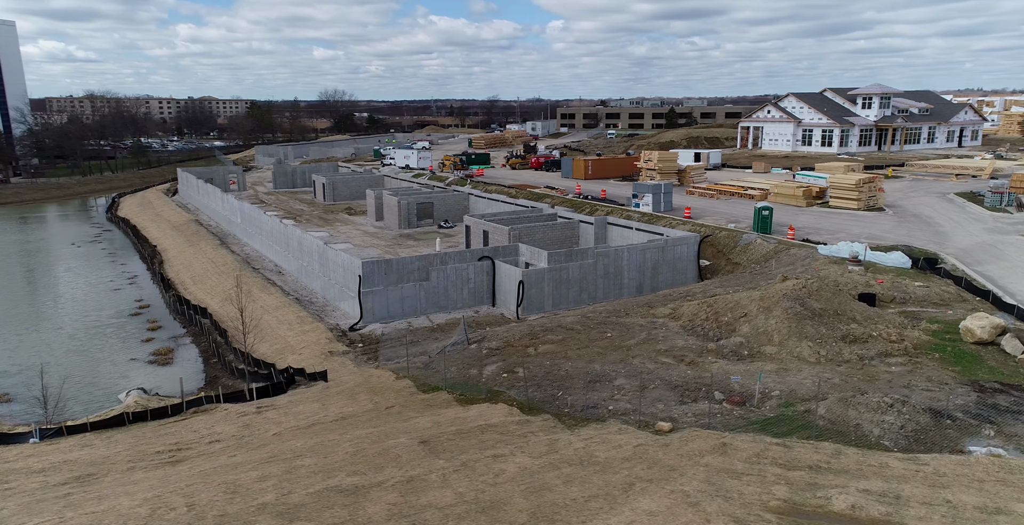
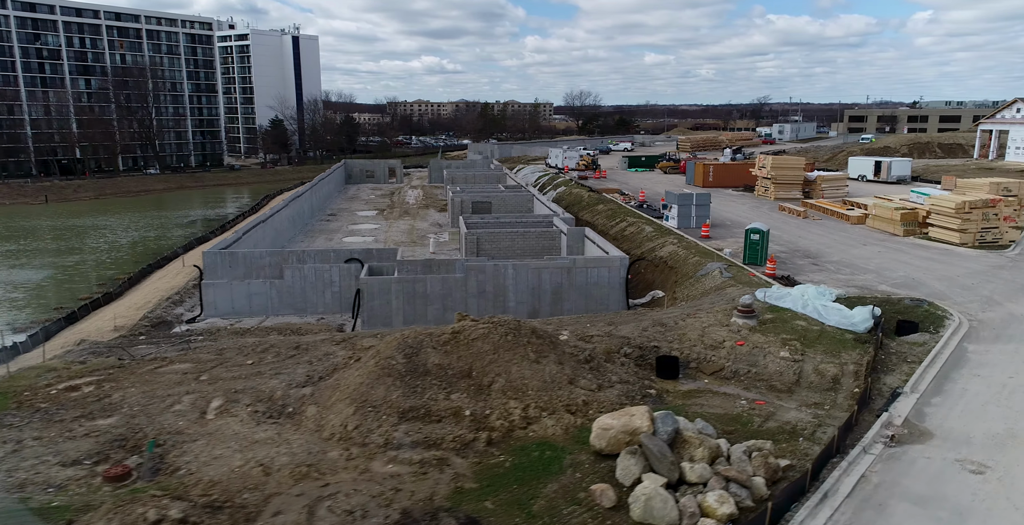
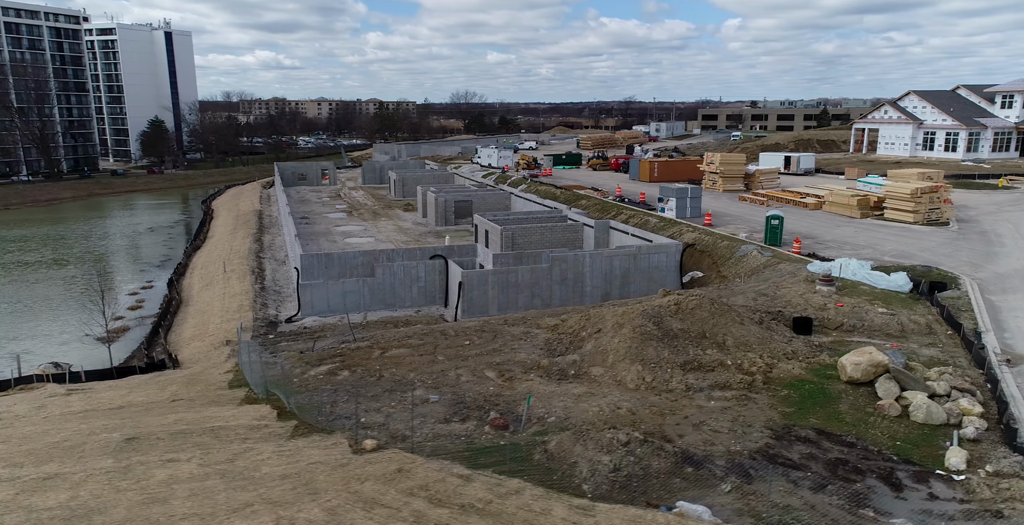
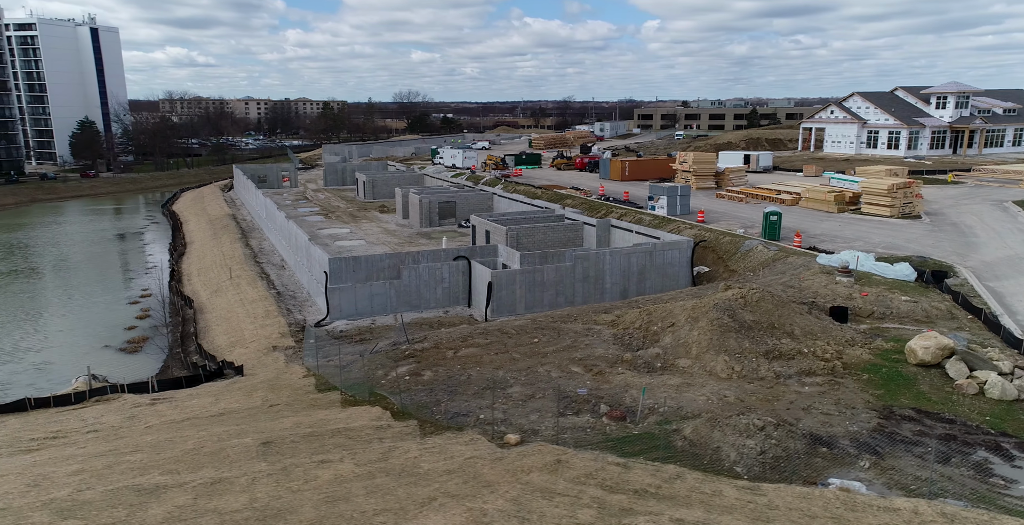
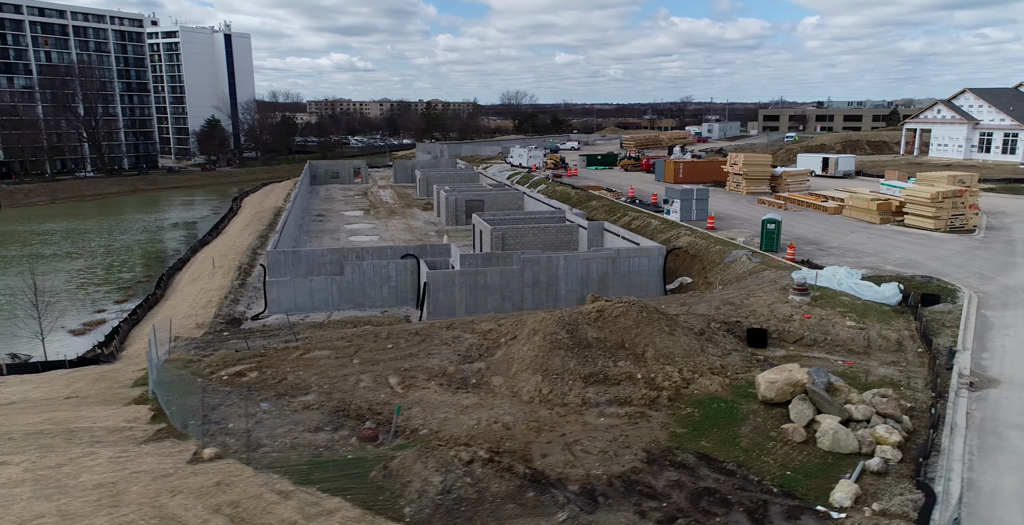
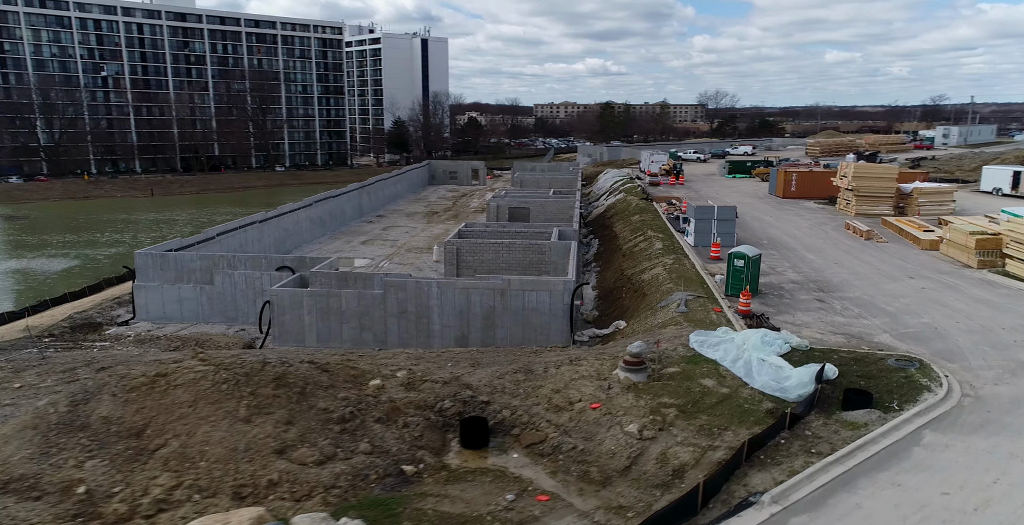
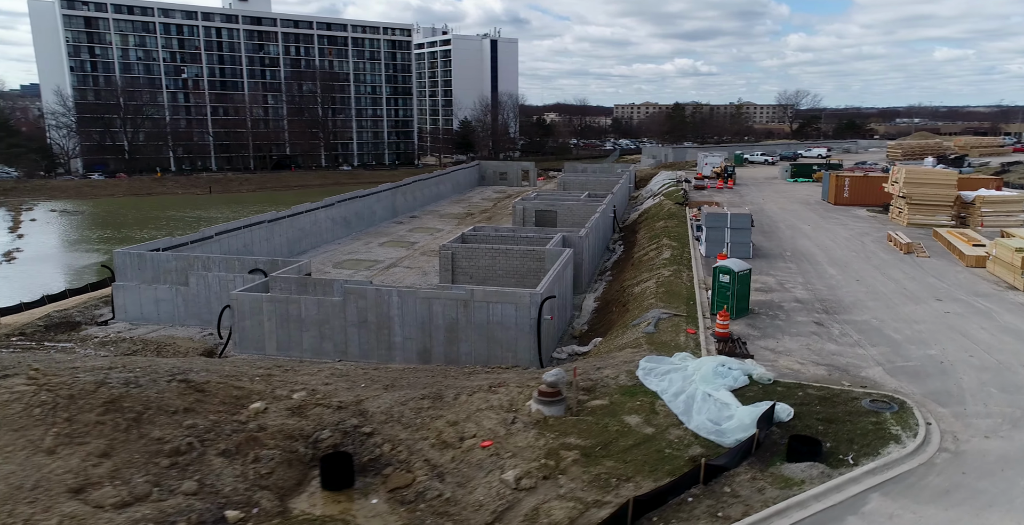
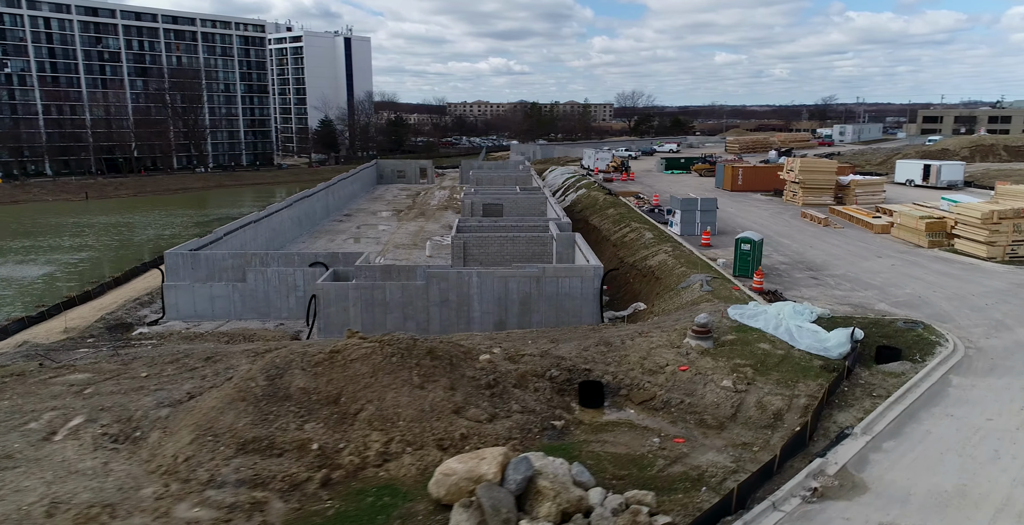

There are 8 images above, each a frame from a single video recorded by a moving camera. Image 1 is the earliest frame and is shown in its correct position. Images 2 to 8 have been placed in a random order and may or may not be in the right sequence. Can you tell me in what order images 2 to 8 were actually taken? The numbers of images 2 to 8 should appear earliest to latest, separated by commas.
4, 3, 5, 2, 8, 6, 7
